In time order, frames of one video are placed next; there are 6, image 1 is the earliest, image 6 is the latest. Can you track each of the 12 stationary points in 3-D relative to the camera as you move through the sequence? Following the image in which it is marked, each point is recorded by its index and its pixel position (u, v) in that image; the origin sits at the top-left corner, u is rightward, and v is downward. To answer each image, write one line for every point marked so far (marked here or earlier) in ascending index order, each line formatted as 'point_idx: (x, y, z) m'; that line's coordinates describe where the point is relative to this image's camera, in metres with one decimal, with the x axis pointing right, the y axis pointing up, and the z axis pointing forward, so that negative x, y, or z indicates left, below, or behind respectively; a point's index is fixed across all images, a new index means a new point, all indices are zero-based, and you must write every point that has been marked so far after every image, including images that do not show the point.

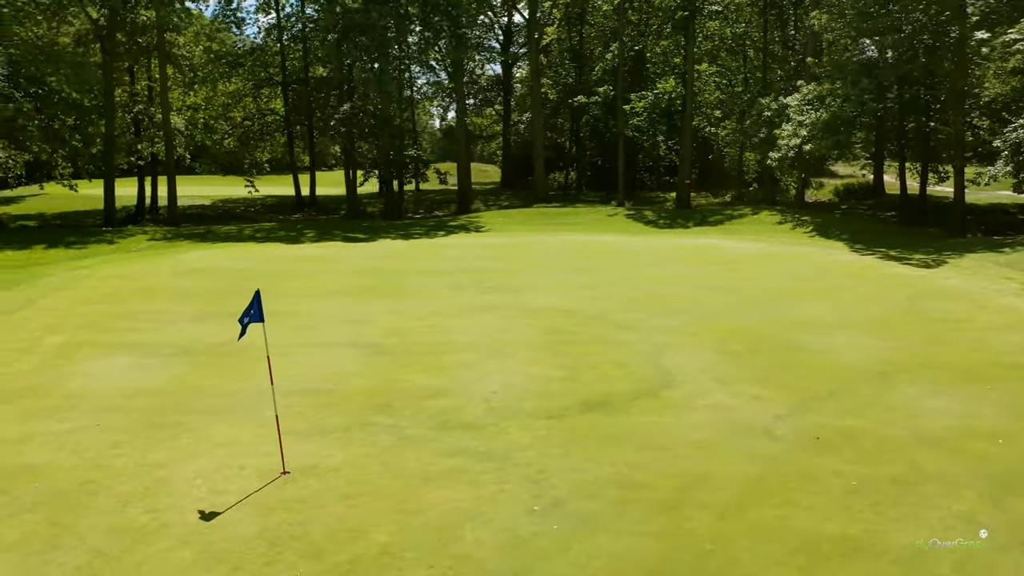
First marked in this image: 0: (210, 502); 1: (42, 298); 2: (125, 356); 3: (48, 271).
0: (-2.2, -1.6, +5.9) m
1: (-7.9, -0.2, +13.9) m
2: (-4.8, -0.8, +10.2) m
3: (-9.7, +0.3, +16.9) m
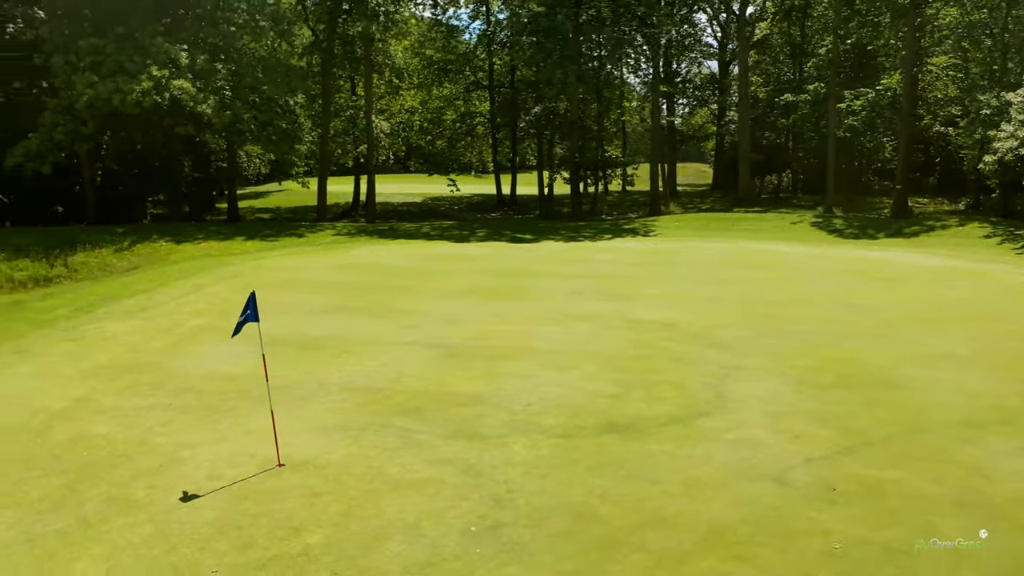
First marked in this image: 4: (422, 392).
0: (-2.5, -1.5, +6.4) m
1: (-5.8, 0.0, +15.7) m
2: (-3.8, -0.7, +11.2) m
3: (-6.6, +0.6, +19.1) m
4: (-0.9, -1.1, +8.8) m
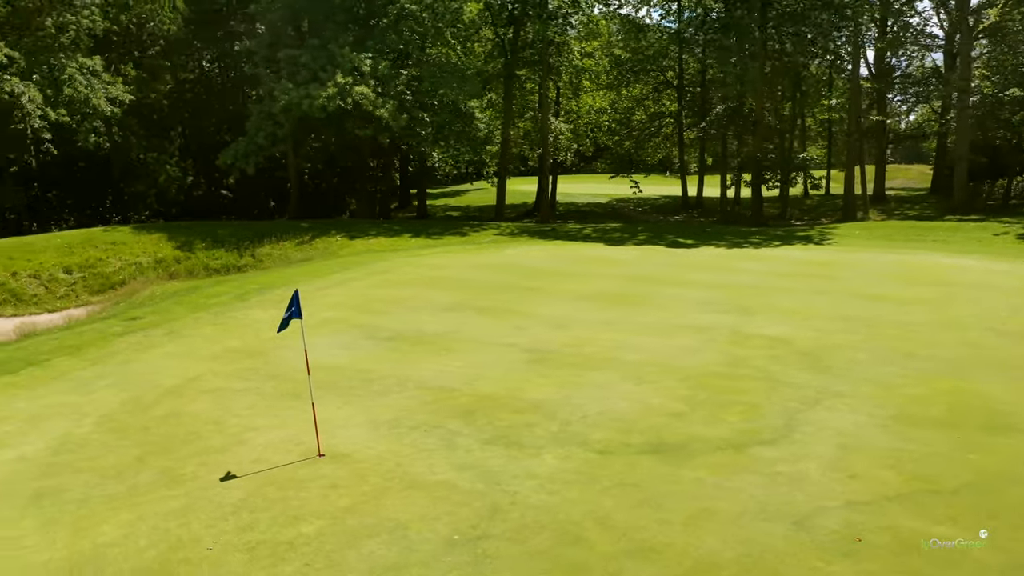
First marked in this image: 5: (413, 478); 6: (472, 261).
0: (-2.3, -1.5, +7.0) m
1: (-3.2, +0.1, +16.7) m
2: (-2.4, -0.7, +11.9) m
3: (-3.1, +0.7, +20.2) m
4: (-0.2, -1.2, +8.8) m
5: (-0.8, -1.5, +6.7) m
6: (-0.9, +0.7, +19.7) m
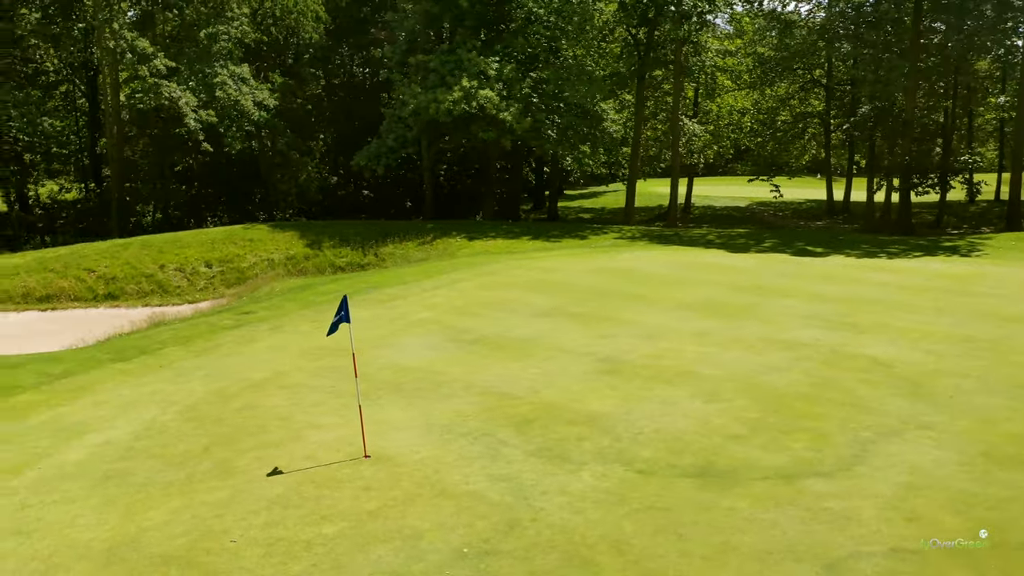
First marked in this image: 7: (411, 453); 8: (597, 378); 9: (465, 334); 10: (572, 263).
0: (-2.0, -1.5, +7.3) m
1: (-1.1, +0.1, +17.0) m
2: (-1.1, -0.7, +12.1) m
3: (-0.3, +0.7, +20.4) m
4: (+0.4, -1.2, +8.7) m
5: (-0.5, -1.6, +6.7) m
6: (+1.7, +0.6, +19.5) m
7: (-0.9, -1.5, +7.4) m
8: (+1.0, -1.1, +9.8) m
9: (-0.7, -0.7, +12.3) m
10: (+1.5, +0.6, +19.9) m
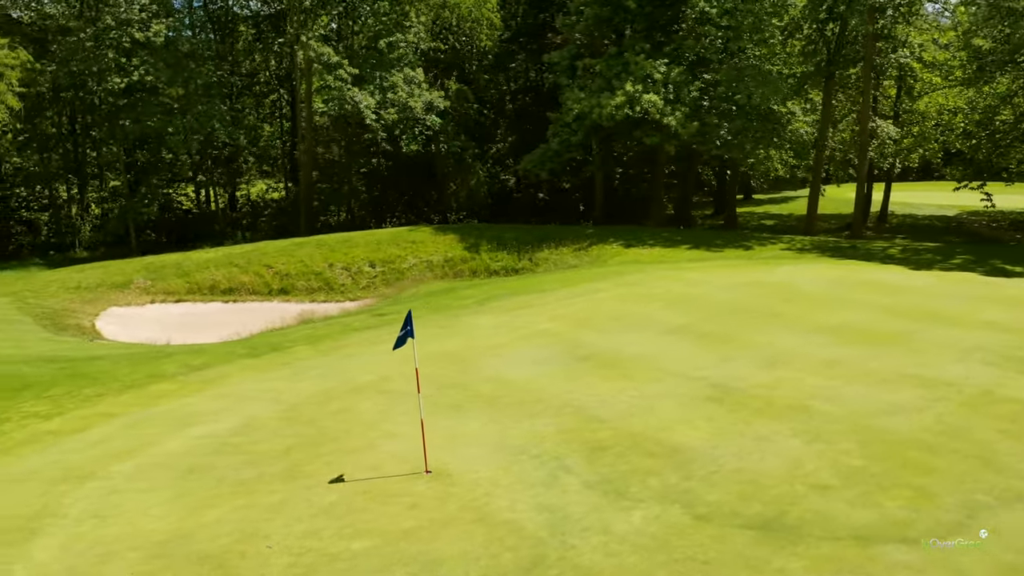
0: (-1.4, -1.7, +7.4) m
1: (+1.8, -0.1, +16.7) m
2: (+0.5, -0.9, +12.0) m
3: (+3.3, +0.4, +19.8) m
4: (+1.2, -1.5, +8.3) m
5: (-0.2, -1.8, +6.5) m
6: (+5.0, +0.3, +18.5) m
7: (-0.4, -1.6, +7.3) m
8: (+2.1, -1.3, +9.2) m
9: (+1.0, -0.9, +12.1) m
10: (+4.9, +0.3, +18.9) m
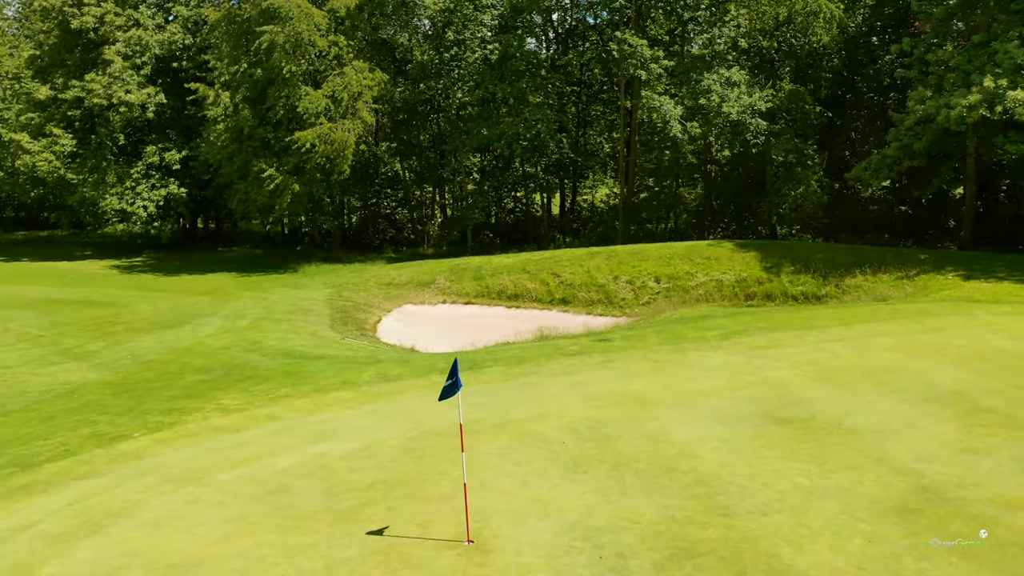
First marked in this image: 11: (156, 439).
0: (-0.9, -2.0, +6.8) m
1: (+6.1, -0.8, +13.7) m
2: (+2.9, -1.4, +10.1) m
3: (+8.9, -0.4, +15.9) m
4: (+1.9, -2.0, +6.5) m
5: (-0.2, -2.1, +5.5) m
6: (+9.9, -0.7, +14.0) m
7: (0.0, -2.0, +6.3) m
8: (+3.0, -1.9, +6.9) m
9: (+3.4, -1.5, +10.0) m
10: (+9.9, -0.7, +14.4) m
11: (-4.0, -1.7, +9.2) m
